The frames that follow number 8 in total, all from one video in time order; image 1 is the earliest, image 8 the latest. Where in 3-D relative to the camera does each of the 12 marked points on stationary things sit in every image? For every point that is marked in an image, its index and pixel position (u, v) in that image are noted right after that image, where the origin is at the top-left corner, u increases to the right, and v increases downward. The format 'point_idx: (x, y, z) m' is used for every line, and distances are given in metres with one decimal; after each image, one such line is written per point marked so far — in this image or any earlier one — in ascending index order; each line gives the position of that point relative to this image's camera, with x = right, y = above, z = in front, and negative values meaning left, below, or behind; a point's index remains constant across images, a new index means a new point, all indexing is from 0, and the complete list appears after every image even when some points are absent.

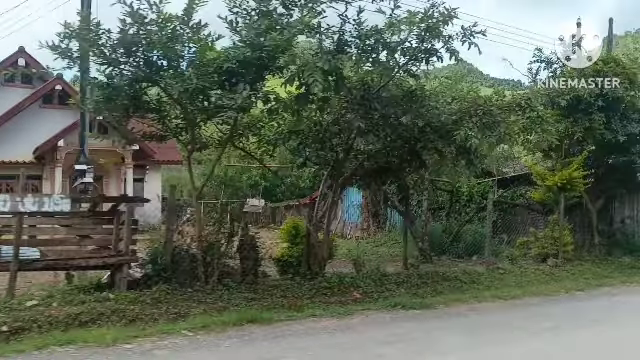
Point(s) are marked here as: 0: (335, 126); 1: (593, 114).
0: (+0.3, +1.4, +11.5) m
1: (+10.5, +2.5, +17.0) m
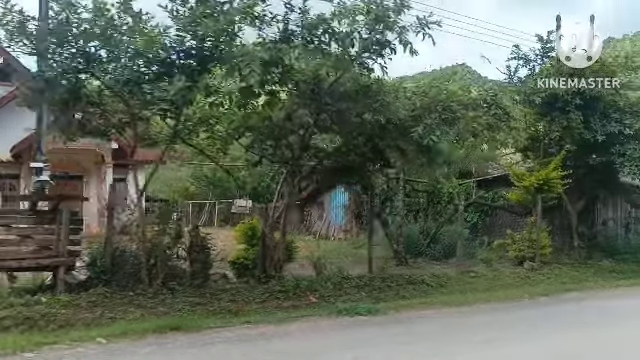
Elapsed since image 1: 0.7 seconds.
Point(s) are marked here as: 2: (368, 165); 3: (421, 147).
0: (-0.9, +1.5, +11.0) m
1: (+9.3, +2.5, +16.5) m
2: (+1.4, +0.4, +12.6) m
3: (+2.6, +0.7, +11.1) m
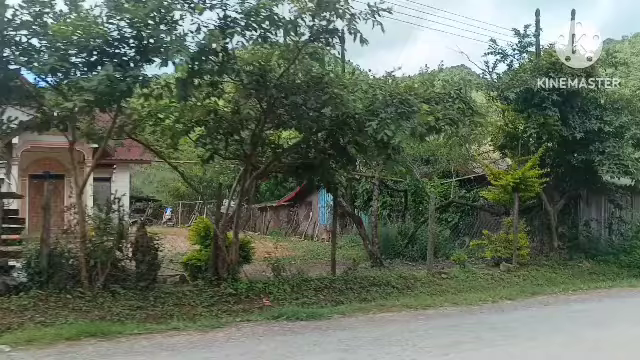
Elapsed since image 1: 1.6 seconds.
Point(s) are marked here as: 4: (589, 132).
0: (-2.0, +1.5, +10.4) m
1: (+8.2, +2.6, +16.0) m
2: (+0.2, +0.5, +12.1) m
3: (+1.4, +0.8, +10.6) m
4: (+9.9, +1.8, +16.3) m
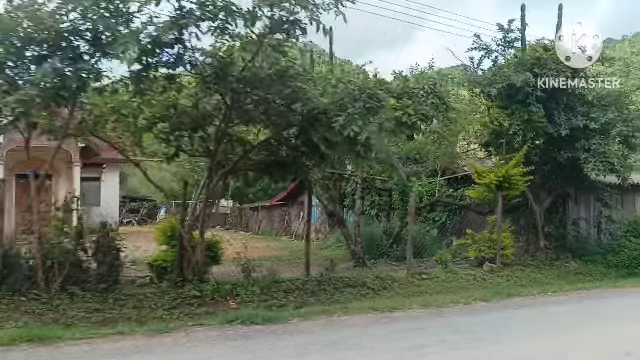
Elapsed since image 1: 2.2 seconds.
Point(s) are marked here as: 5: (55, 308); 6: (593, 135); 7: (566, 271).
0: (-2.8, +1.6, +10.1) m
1: (+7.4, +2.6, +15.6) m
2: (-0.5, +0.5, +11.7) m
3: (+0.6, +0.9, +10.2) m
4: (+9.2, +1.9, +15.9) m
5: (-5.5, -2.7, +9.3) m
6: (+9.8, +1.7, +15.9) m
7: (+9.1, -3.3, +16.2) m
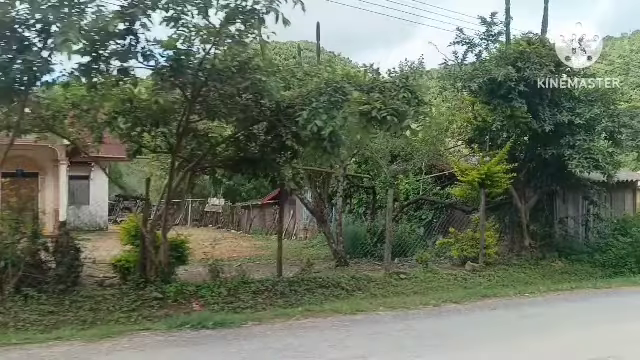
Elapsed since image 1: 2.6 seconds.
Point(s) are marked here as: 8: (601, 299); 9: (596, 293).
0: (-3.5, +1.6, +9.7) m
1: (+6.6, +2.7, +15.2) m
2: (-1.3, +0.6, +11.3) m
3: (-0.1, +0.9, +9.8) m
4: (+8.4, +1.9, +15.5) m
5: (-6.3, -2.6, +8.9) m
6: (+9.0, +1.8, +15.5) m
7: (+8.3, -3.2, +15.9) m
8: (+7.6, -3.3, +11.9) m
9: (+7.9, -3.3, +12.7) m
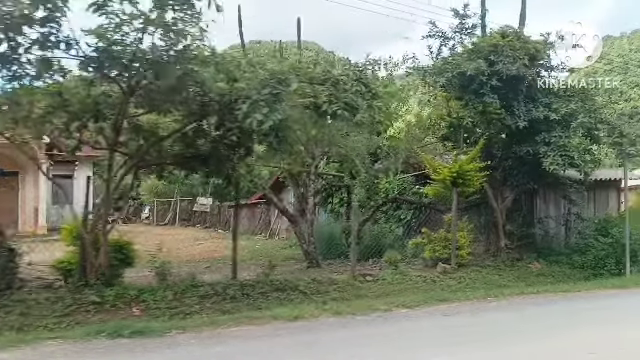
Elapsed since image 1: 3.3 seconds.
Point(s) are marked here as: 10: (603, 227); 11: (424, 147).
0: (-4.7, +1.7, +9.2) m
1: (+5.5, +2.8, +14.6) m
2: (-2.5, +0.6, +10.8) m
3: (-1.3, +1.0, +9.3) m
4: (+7.3, +2.0, +15.0) m
5: (-7.5, -2.6, +8.4) m
6: (+7.9, +1.8, +15.0) m
7: (+7.2, -3.2, +15.3) m
8: (+6.4, -3.2, +11.4) m
9: (+6.8, -3.2, +12.2) m
10: (+10.6, -1.8, +16.6) m
11: (+3.9, +1.2, +16.7) m
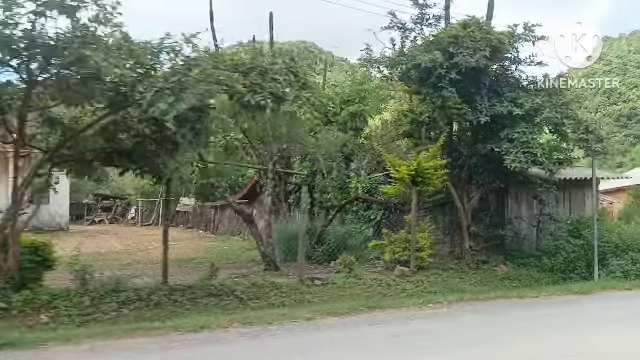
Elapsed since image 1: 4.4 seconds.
0: (-6.2, +1.8, +8.4) m
1: (+4.0, +2.8, +13.9) m
2: (-4.0, +0.7, +10.1) m
3: (-2.8, +1.0, +8.6) m
4: (+5.7, +2.0, +14.2) m
5: (-9.0, -2.5, +7.7) m
6: (+6.4, +1.9, +14.2) m
7: (+5.6, -3.1, +14.6) m
8: (+4.9, -3.2, +10.6) m
9: (+5.2, -3.1, +11.4) m
10: (+9.1, -1.7, +15.8) m
11: (+2.4, +1.3, +15.9) m
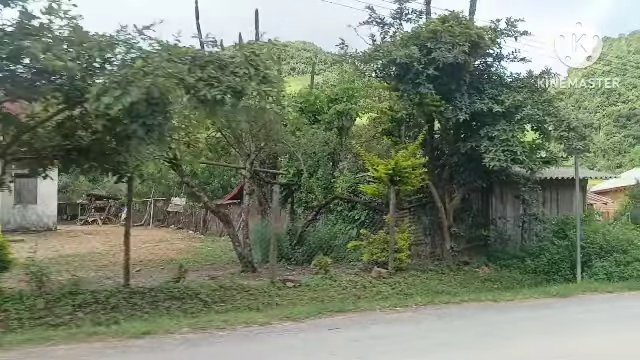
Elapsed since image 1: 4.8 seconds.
0: (-7.0, +1.8, +8.1) m
1: (+3.2, +2.8, +13.5) m
2: (-4.8, +0.8, +9.7) m
3: (-3.6, +1.1, +8.2) m
4: (+5.0, +2.1, +13.9) m
5: (-9.8, -2.5, +7.3) m
6: (+5.6, +1.9, +13.8) m
7: (+4.9, -3.1, +14.2) m
8: (+4.1, -3.1, +10.3) m
9: (+4.5, -3.1, +11.0) m
10: (+8.3, -1.7, +15.4) m
11: (+1.6, +1.3, +15.5) m
